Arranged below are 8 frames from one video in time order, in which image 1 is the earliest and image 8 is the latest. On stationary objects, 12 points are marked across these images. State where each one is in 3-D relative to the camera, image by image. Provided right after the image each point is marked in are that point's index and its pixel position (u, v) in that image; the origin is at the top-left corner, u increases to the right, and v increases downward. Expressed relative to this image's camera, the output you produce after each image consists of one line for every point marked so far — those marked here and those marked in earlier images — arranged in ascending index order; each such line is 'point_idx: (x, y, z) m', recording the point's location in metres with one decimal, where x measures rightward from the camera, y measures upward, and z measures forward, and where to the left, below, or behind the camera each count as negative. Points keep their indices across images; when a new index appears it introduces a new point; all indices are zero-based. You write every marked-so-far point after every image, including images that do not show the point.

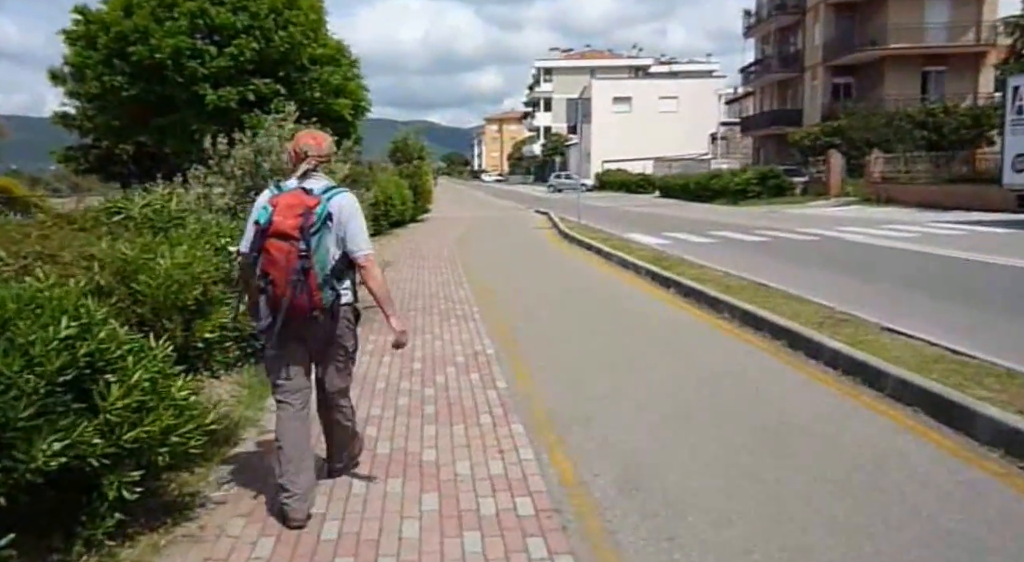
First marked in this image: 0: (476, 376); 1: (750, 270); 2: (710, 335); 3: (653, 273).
0: (-0.3, -0.9, +6.7) m
1: (+4.9, +0.2, +15.1) m
2: (+2.2, -0.6, +7.9) m
3: (+2.4, +0.1, +12.0) m
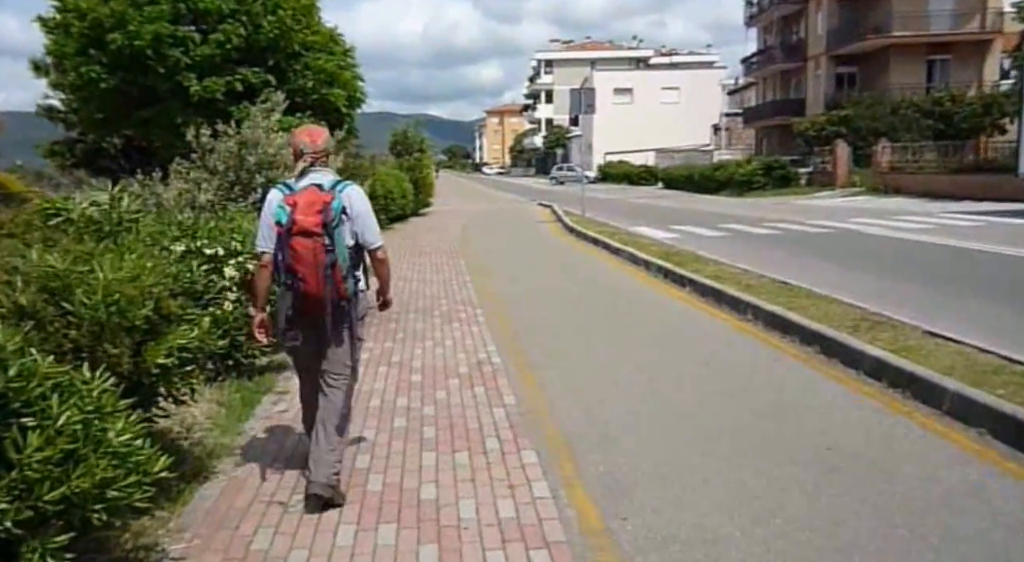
0: (-0.3, -0.9, +6.1) m
1: (+5.0, +0.3, +14.5) m
2: (+2.3, -0.6, +7.3) m
3: (+2.4, +0.2, +11.3) m
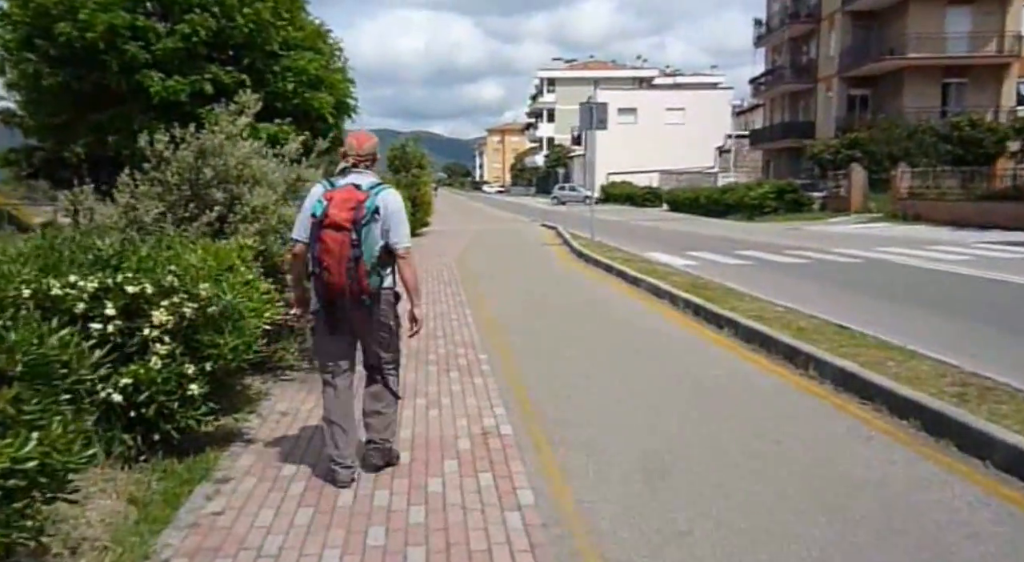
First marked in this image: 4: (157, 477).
0: (-0.2, -1.3, +4.6) m
1: (+5.1, -0.3, +13.1) m
2: (+2.4, -1.0, +5.8) m
3: (+2.5, -0.3, +9.9) m
4: (-2.2, -1.2, +4.5) m
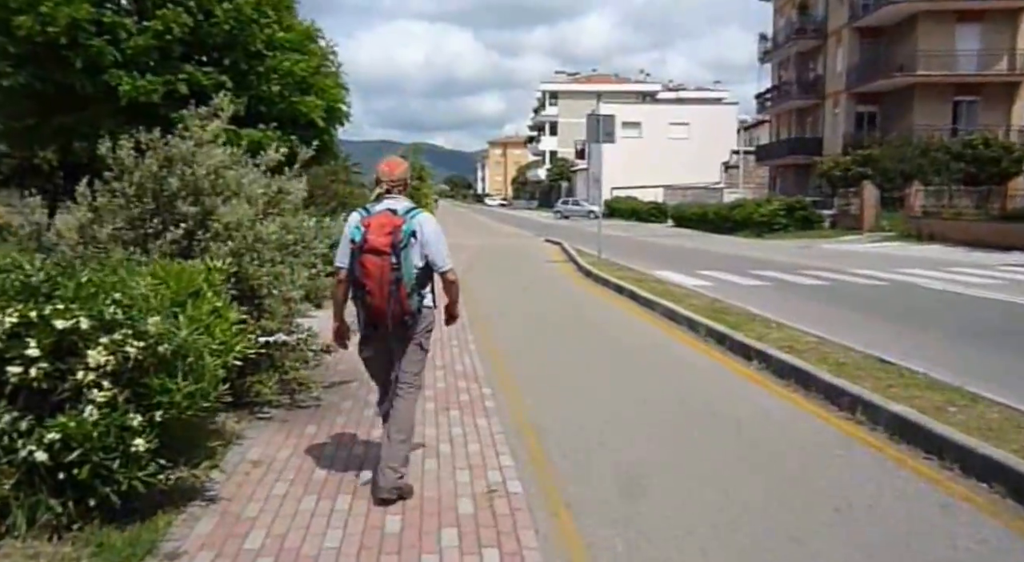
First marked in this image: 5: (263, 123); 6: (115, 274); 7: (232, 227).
0: (-0.1, -1.5, +3.8) m
1: (+5.2, -0.7, +12.2) m
2: (+2.4, -1.3, +5.0) m
3: (+2.6, -0.7, +9.1) m
4: (-2.1, -1.3, +3.7) m
5: (-3.8, +2.4, +10.9) m
6: (-2.3, 0.0, +4.3) m
7: (-2.2, +0.4, +5.8) m
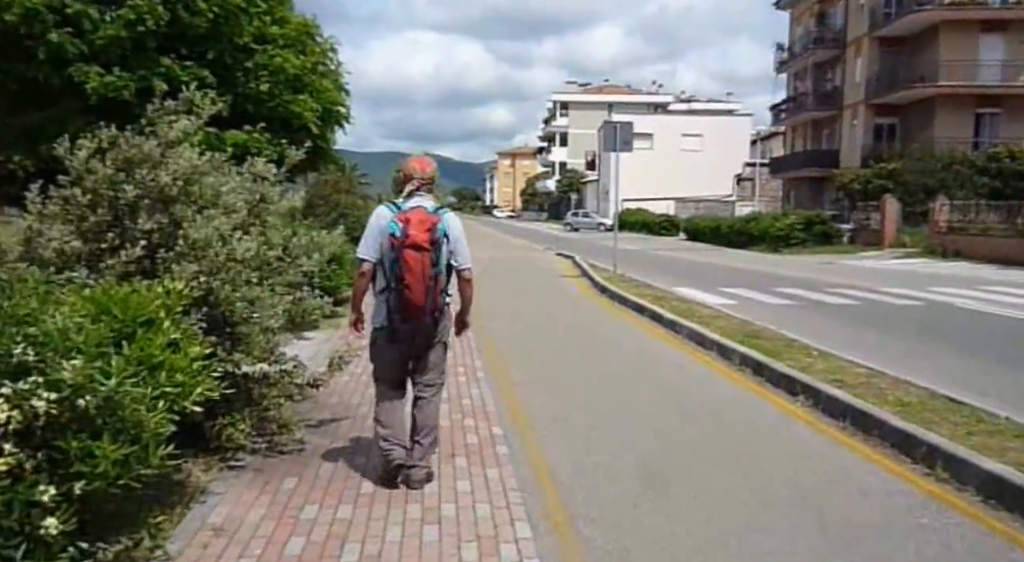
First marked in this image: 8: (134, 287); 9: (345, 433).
0: (0.0, -1.6, +2.9) m
1: (+5.4, -1.0, +11.3) m
2: (+2.5, -1.5, +4.1) m
3: (+2.8, -0.9, +8.1) m
4: (-2.0, -1.5, +2.8) m
5: (-3.6, +2.2, +10.1) m
6: (-2.2, -0.1, +3.4) m
7: (-2.1, +0.3, +4.9) m
8: (-2.2, 0.0, +4.3) m
9: (-1.4, -1.3, +6.1) m
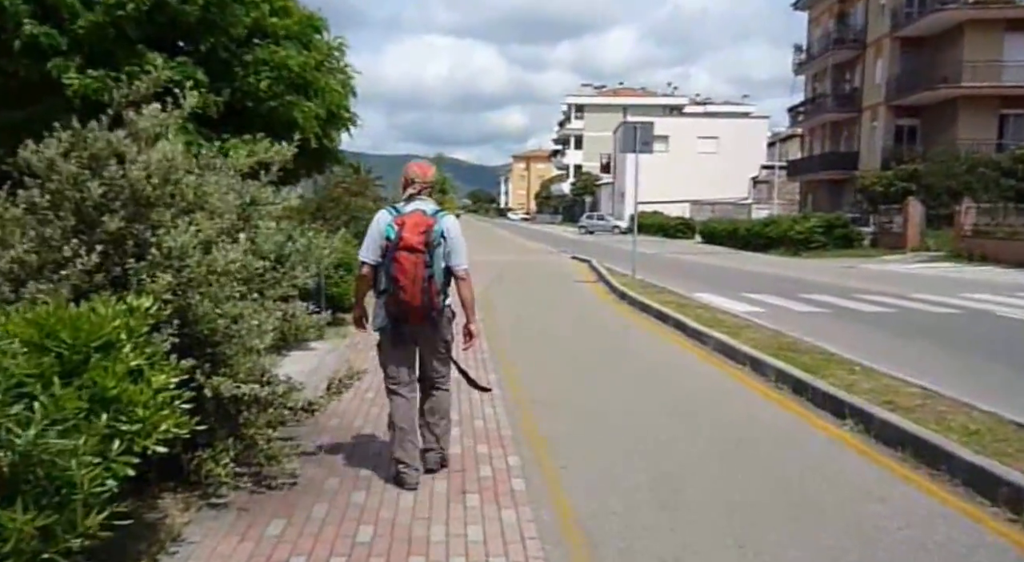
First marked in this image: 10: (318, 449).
0: (+0.1, -1.7, +2.3) m
1: (+5.6, -1.2, +10.5) m
2: (+2.6, -1.5, +3.4) m
3: (+2.9, -1.0, +7.4) m
4: (-2.0, -1.5, +2.2) m
5: (-3.4, +2.1, +9.5) m
6: (-2.1, -0.2, +2.8) m
7: (-2.0, +0.2, +4.3) m
8: (-2.1, -0.1, +3.7) m
9: (-1.3, -1.4, +5.4) m
10: (-1.5, -1.3, +5.8) m
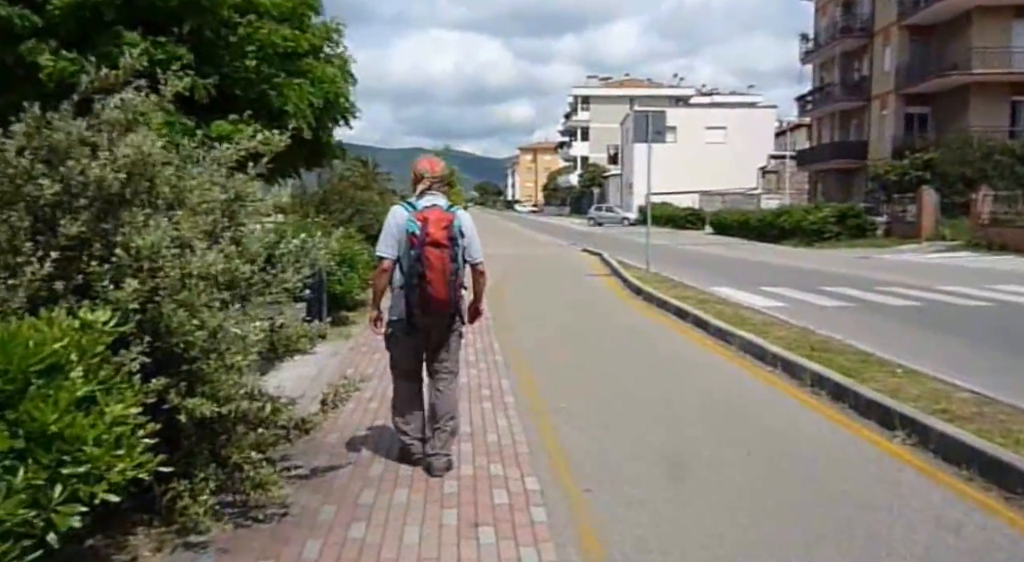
0: (+0.2, -1.7, +1.7) m
1: (+5.8, -1.1, +9.9) m
2: (+2.7, -1.6, +2.8) m
3: (+3.1, -1.0, +6.8) m
4: (-1.9, -1.6, +1.6) m
5: (-3.3, +2.1, +8.9) m
6: (-2.1, -0.2, +2.2) m
7: (-1.9, +0.1, +3.7) m
8: (-2.0, -0.2, +3.1) m
9: (-1.1, -1.4, +4.9) m
10: (-1.4, -1.4, +5.2) m
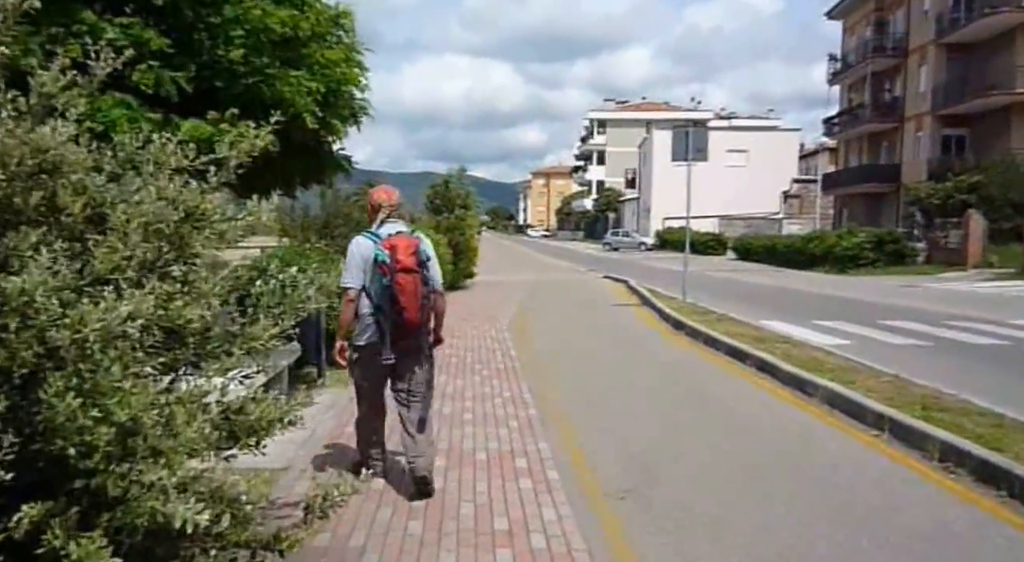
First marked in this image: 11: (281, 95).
0: (+0.4, -1.9, +0.1) m
1: (+6.2, -1.5, +8.3) m
2: (+3.0, -1.8, +1.2) m
3: (+3.4, -1.3, +5.2) m
4: (-1.6, -1.7, +0.1) m
5: (-2.9, +1.7, +7.5) m
6: (-1.8, -0.4, +0.8) m
7: (-1.6, -0.1, +2.3) m
8: (-1.8, -0.4, +1.7) m
9: (-0.8, -1.6, +3.4) m
10: (-1.1, -1.6, +3.7) m
11: (-2.4, +1.8, +7.6) m
